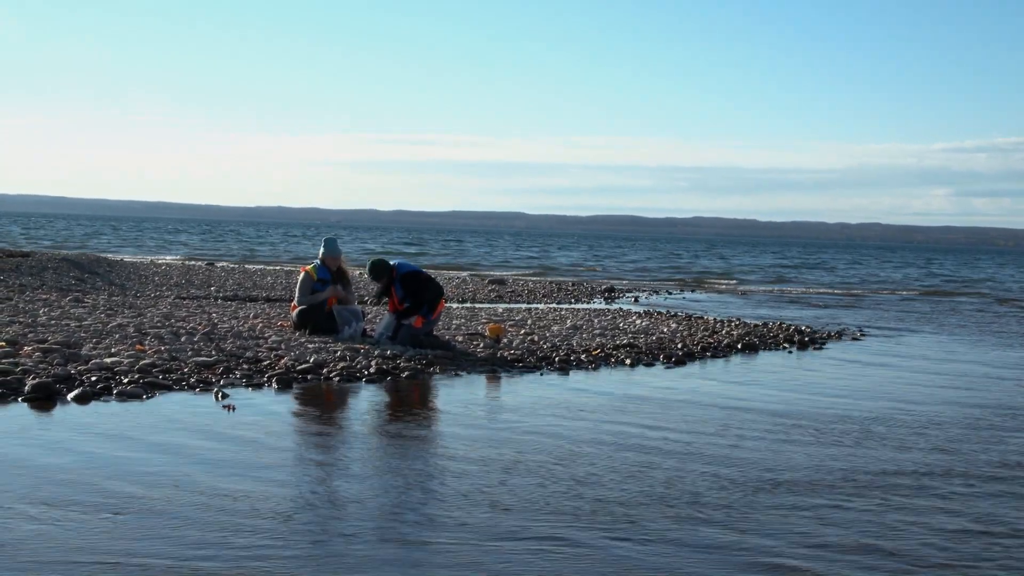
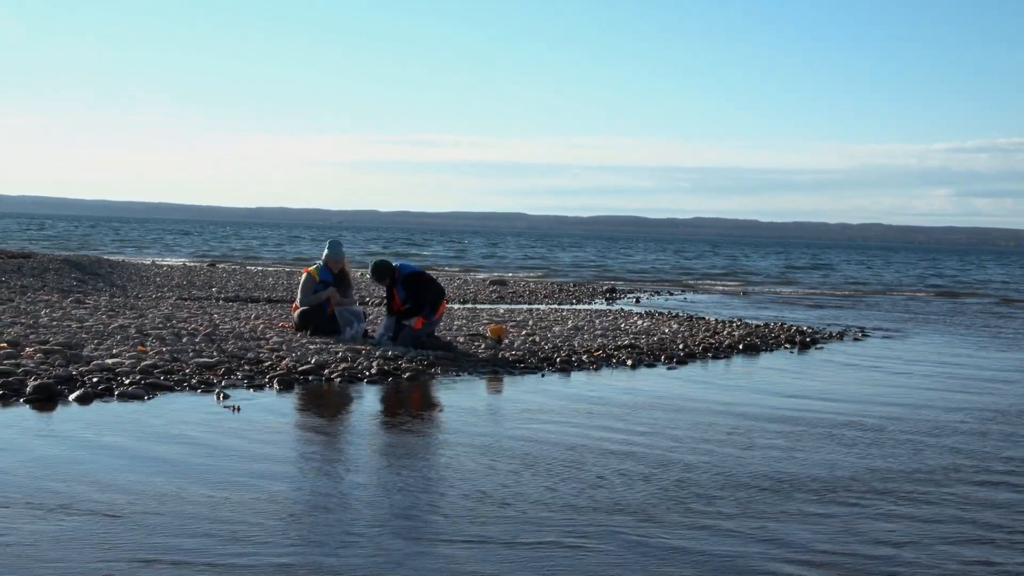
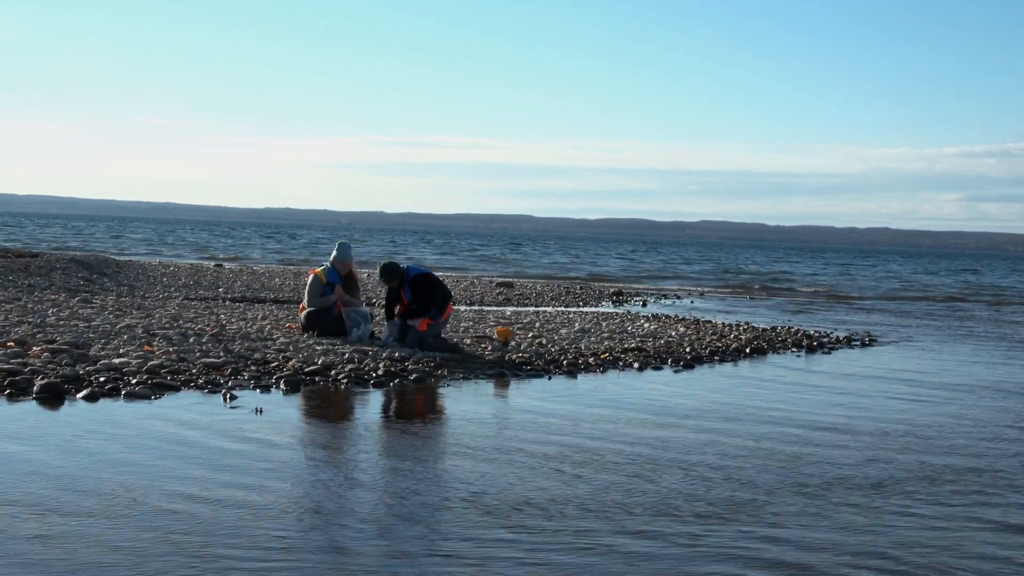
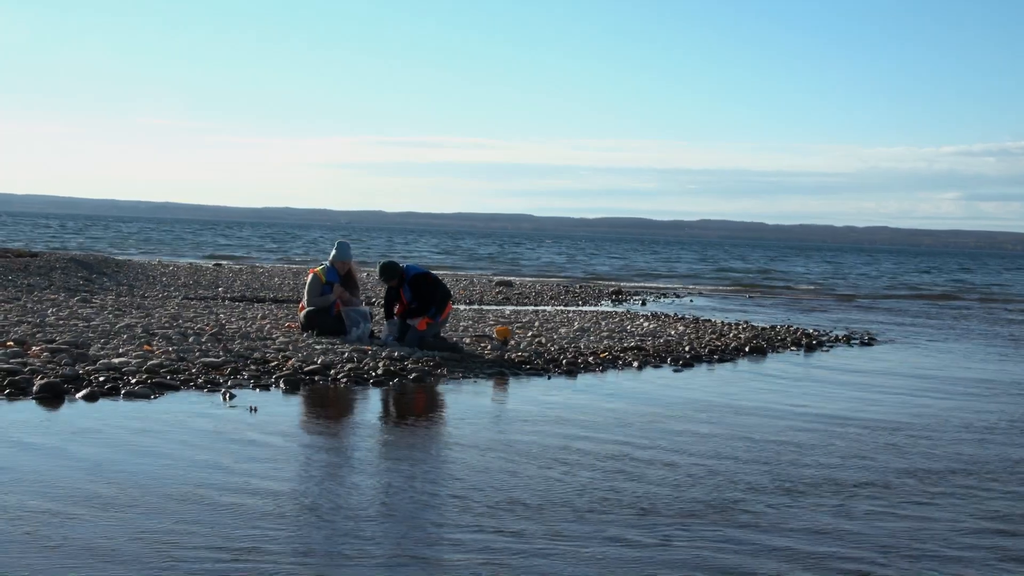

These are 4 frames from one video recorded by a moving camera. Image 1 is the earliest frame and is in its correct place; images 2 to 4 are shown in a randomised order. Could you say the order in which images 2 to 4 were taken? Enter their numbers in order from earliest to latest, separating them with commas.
2, 4, 3
